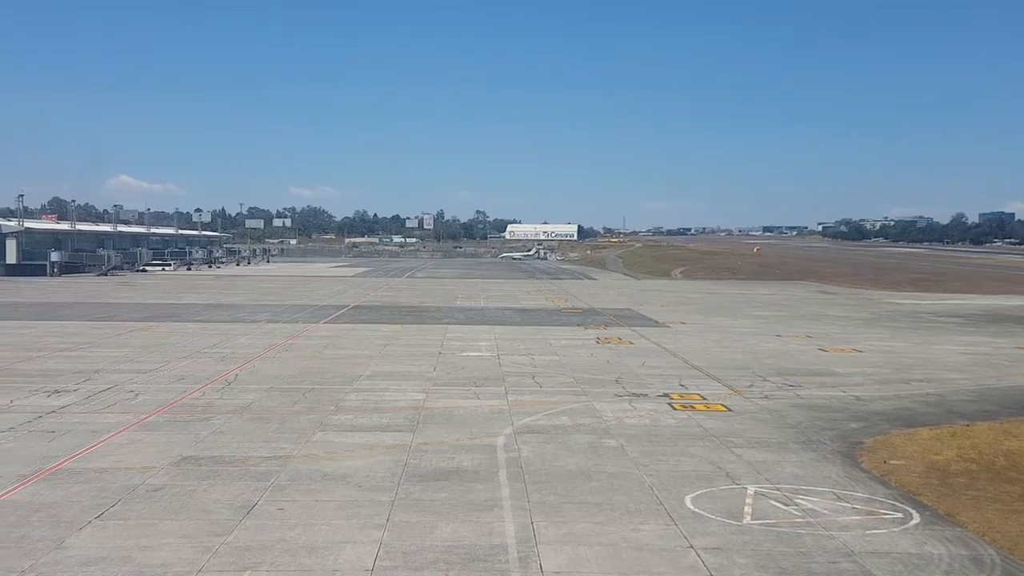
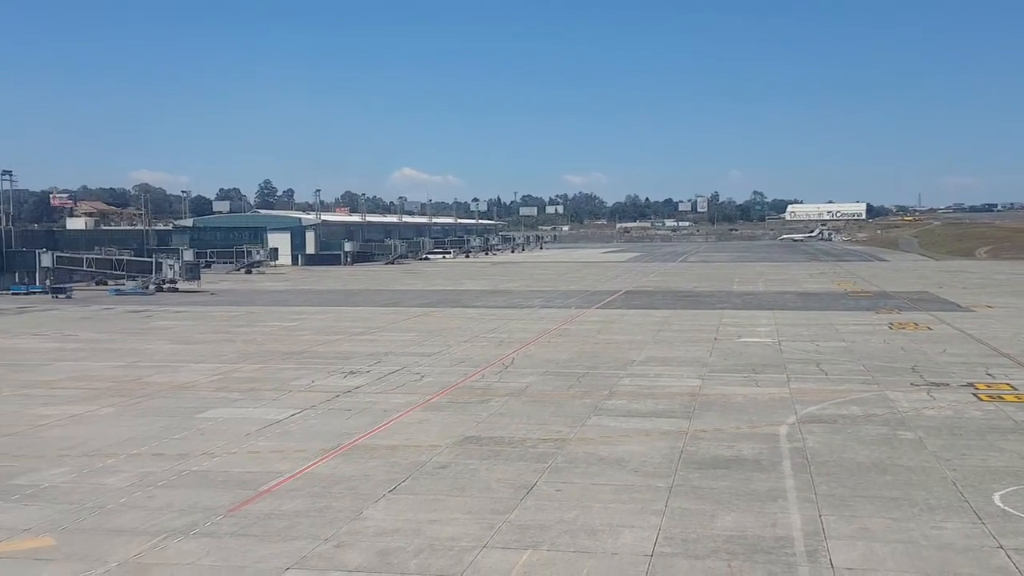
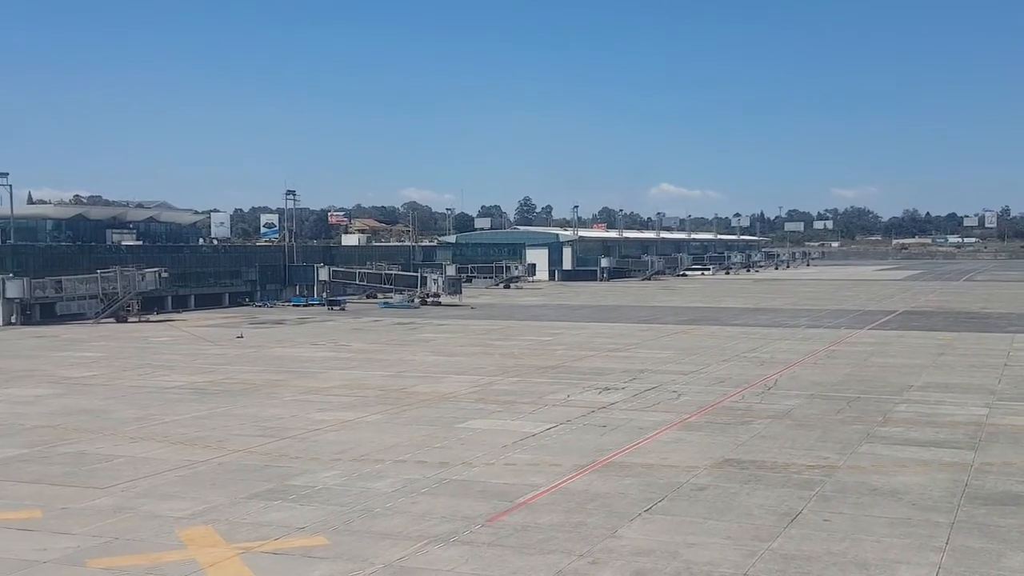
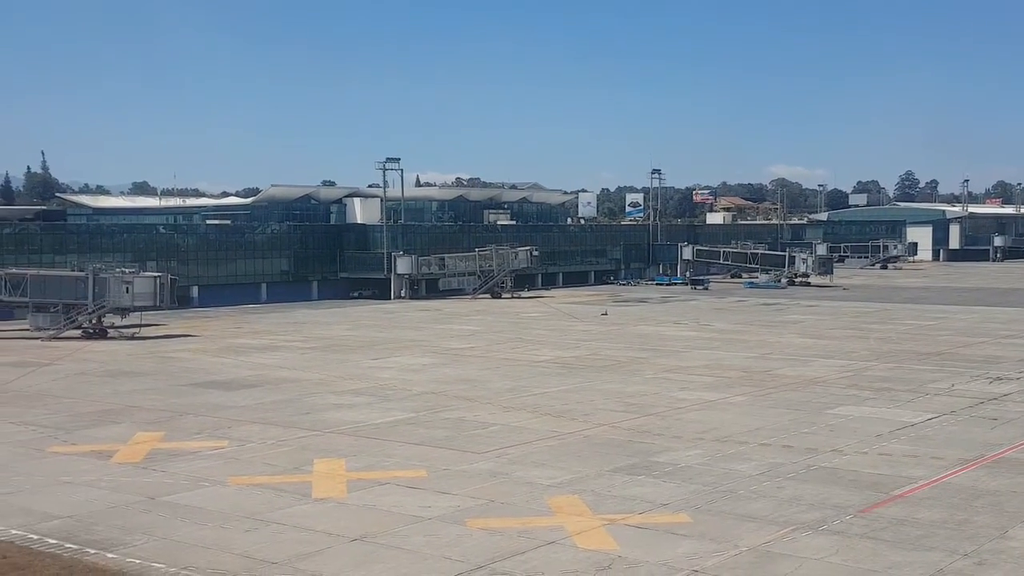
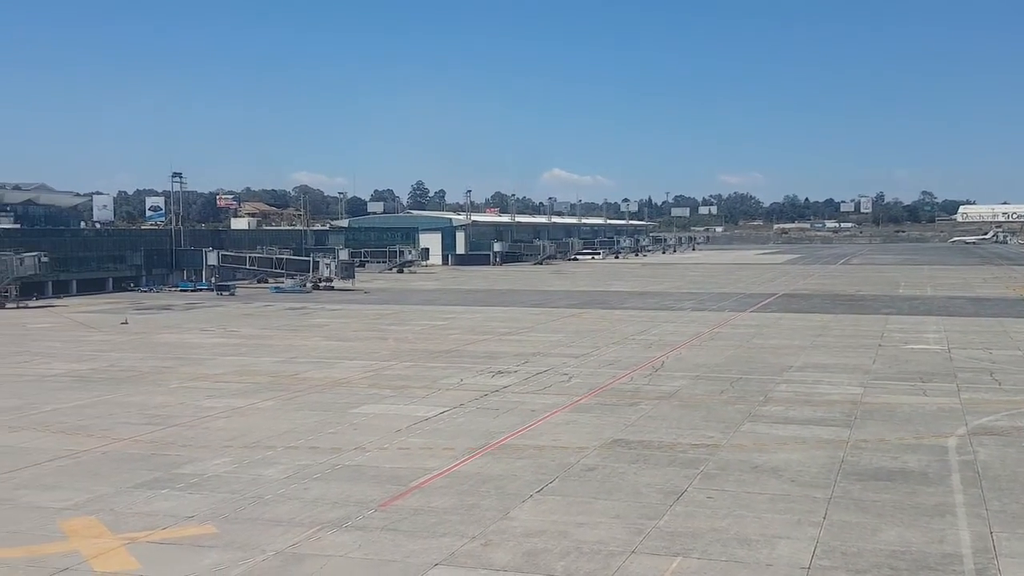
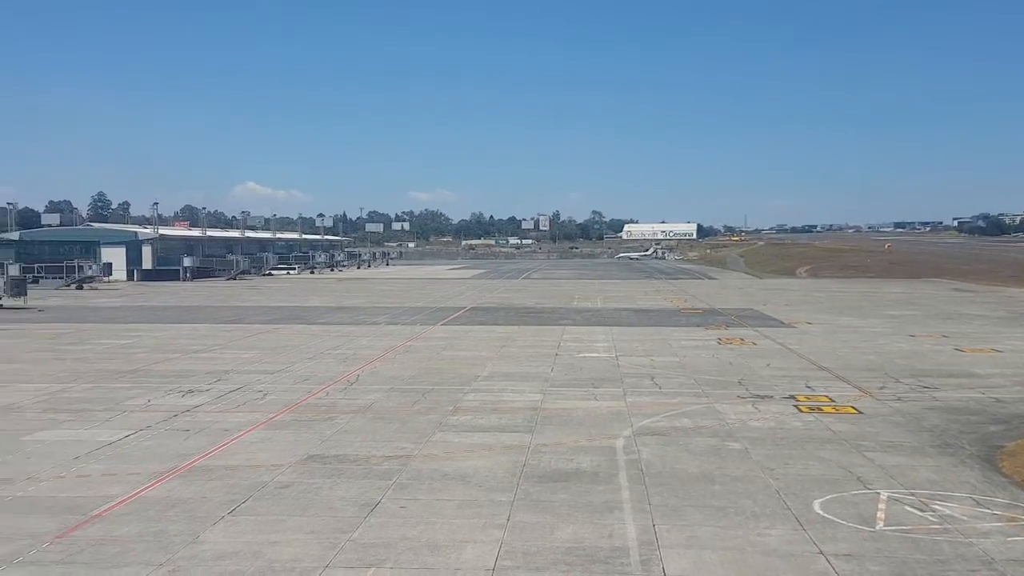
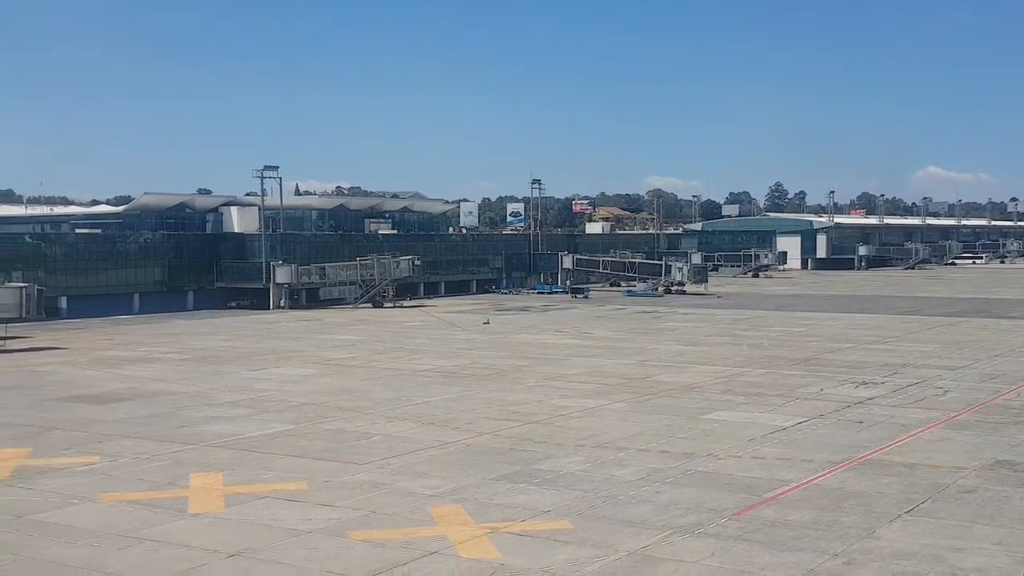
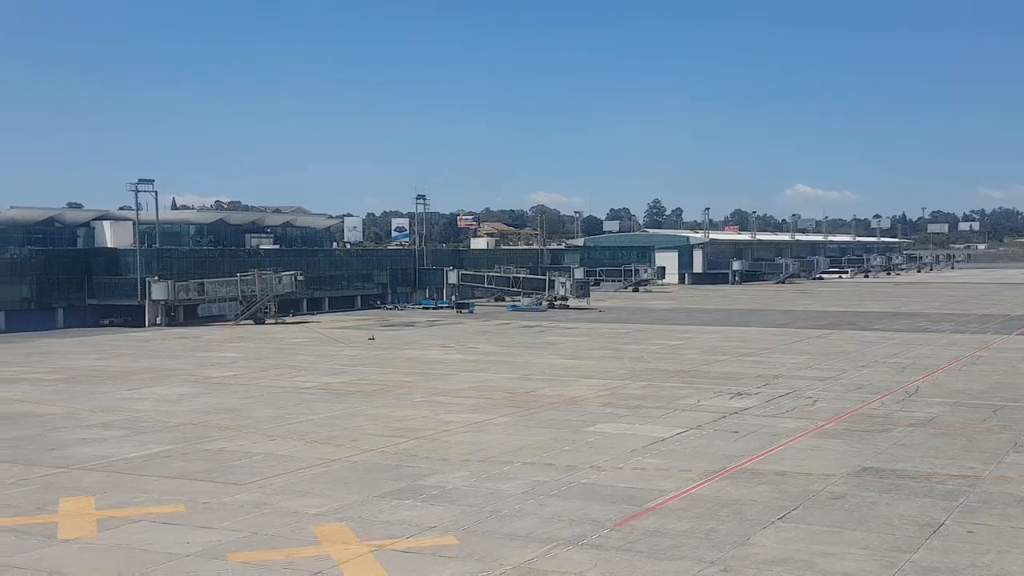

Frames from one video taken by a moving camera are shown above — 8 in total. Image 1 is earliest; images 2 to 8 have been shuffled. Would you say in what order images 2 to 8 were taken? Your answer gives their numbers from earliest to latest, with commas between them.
6, 2, 5, 3, 8, 7, 4
